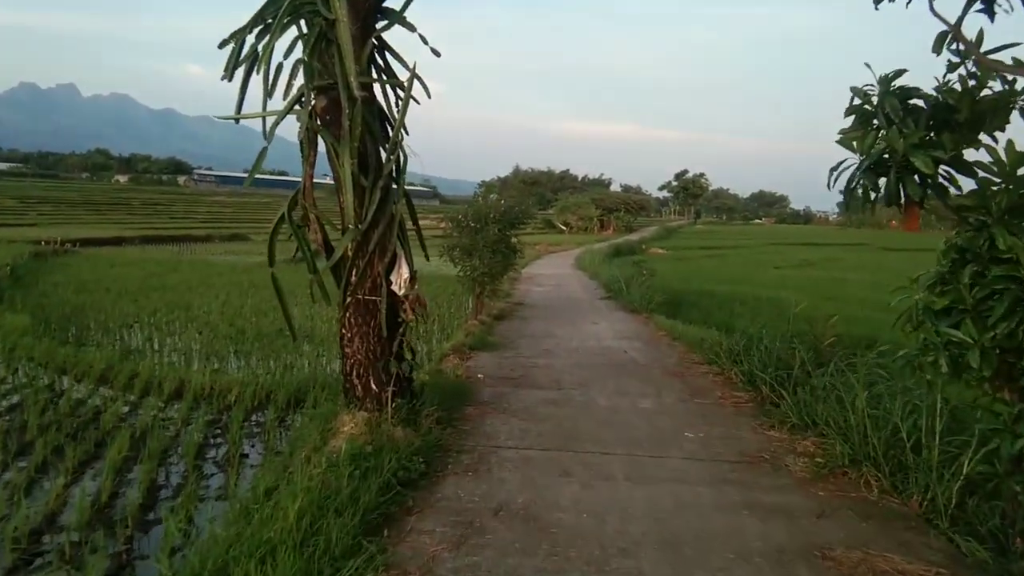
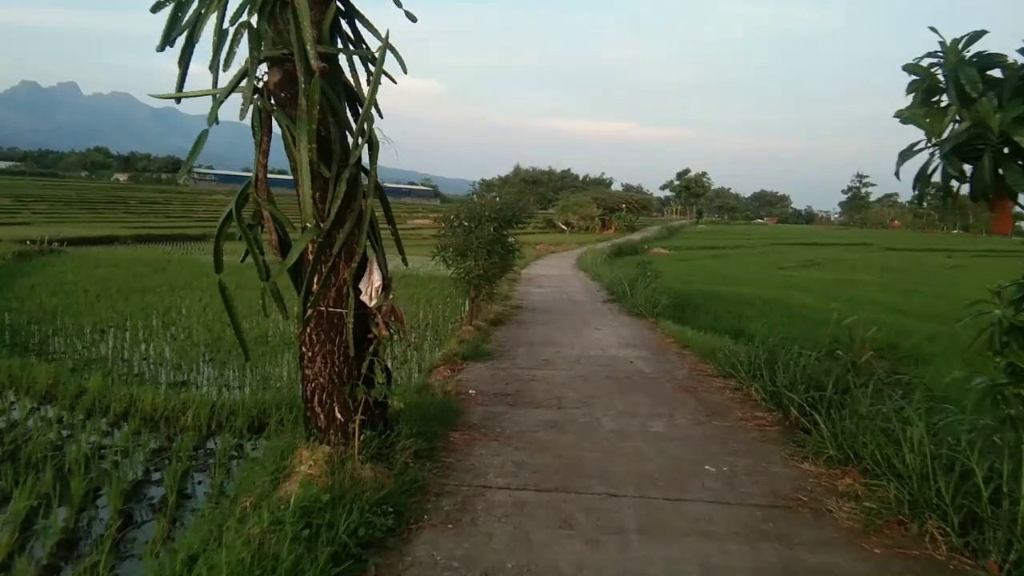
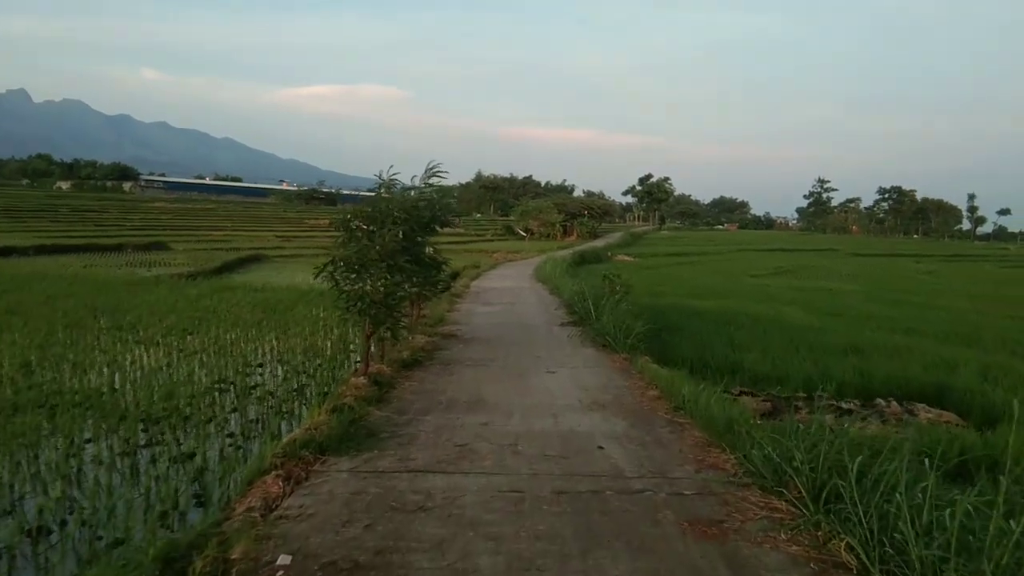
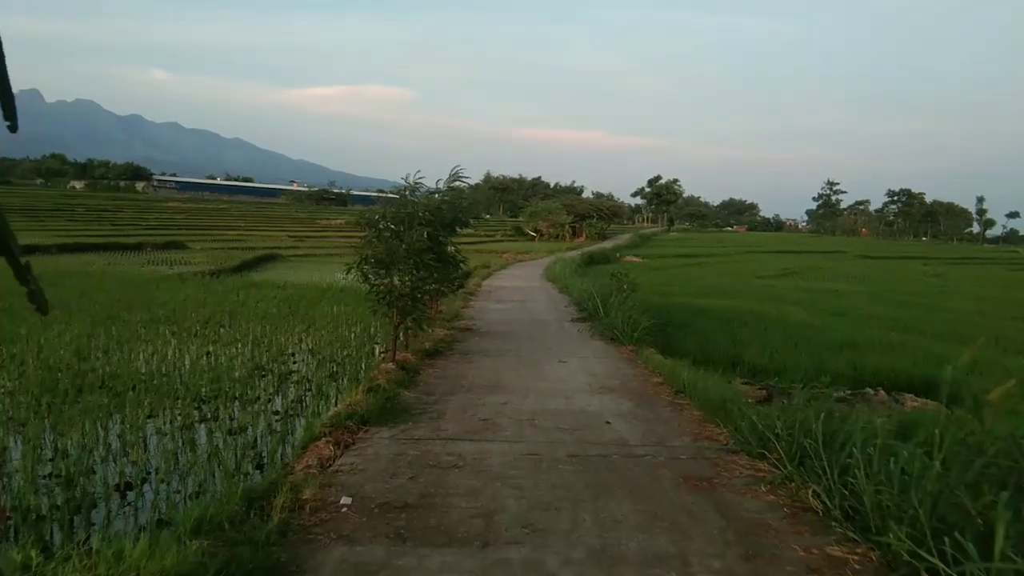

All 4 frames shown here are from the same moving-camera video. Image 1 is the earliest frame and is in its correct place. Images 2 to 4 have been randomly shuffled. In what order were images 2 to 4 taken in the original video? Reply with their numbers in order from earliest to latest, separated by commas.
2, 4, 3
